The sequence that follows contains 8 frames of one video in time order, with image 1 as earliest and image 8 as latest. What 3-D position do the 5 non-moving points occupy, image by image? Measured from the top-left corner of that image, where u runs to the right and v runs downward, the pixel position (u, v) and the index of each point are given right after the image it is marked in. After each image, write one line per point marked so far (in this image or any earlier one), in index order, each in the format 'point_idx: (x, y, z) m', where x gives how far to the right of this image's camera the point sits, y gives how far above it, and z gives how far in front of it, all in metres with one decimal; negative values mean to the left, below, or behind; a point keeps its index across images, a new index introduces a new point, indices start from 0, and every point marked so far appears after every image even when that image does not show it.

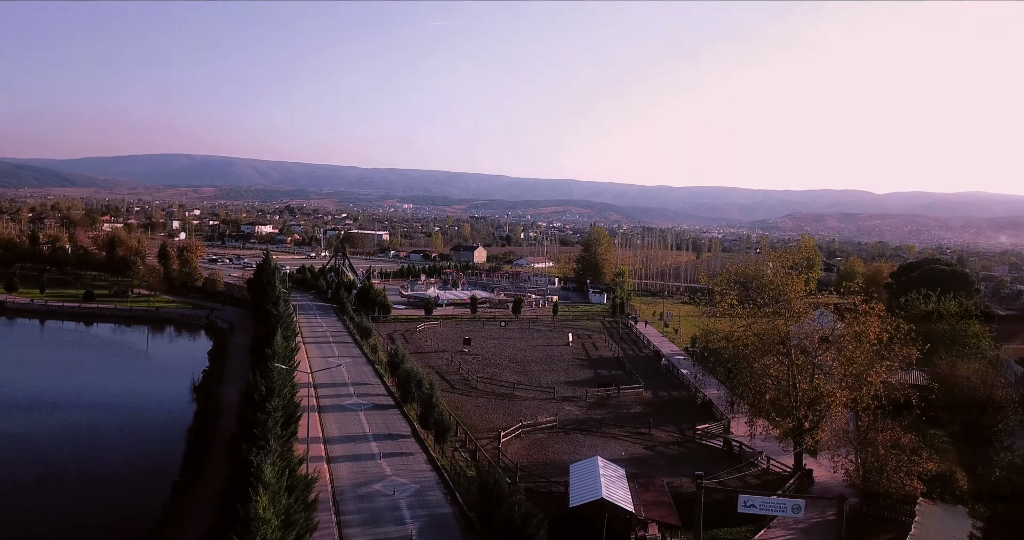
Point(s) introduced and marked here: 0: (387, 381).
0: (-4.0, -3.5, +19.8) m
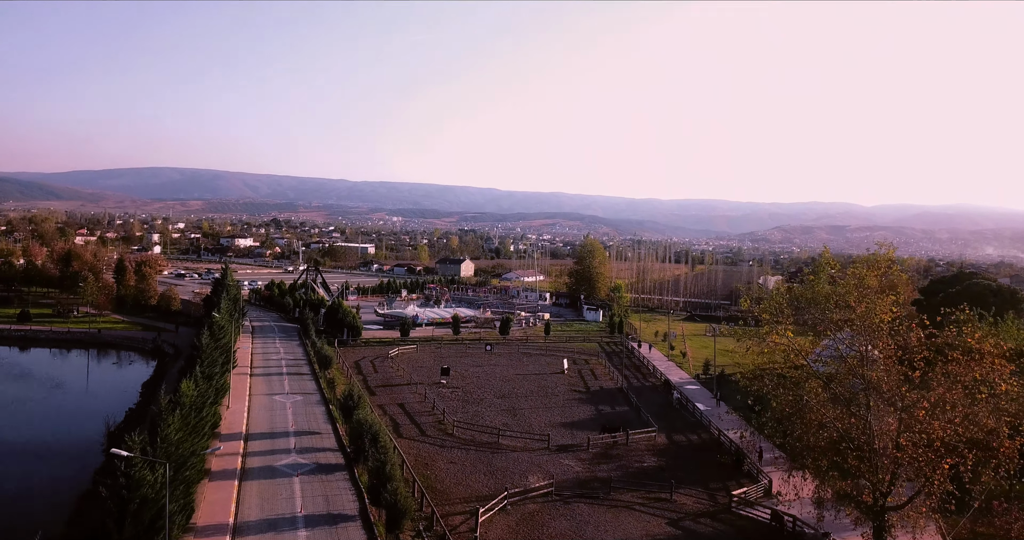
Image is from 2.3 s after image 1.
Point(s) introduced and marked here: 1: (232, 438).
0: (-4.4, -4.1, +15.9) m
1: (-6.5, -3.9, +14.4) m
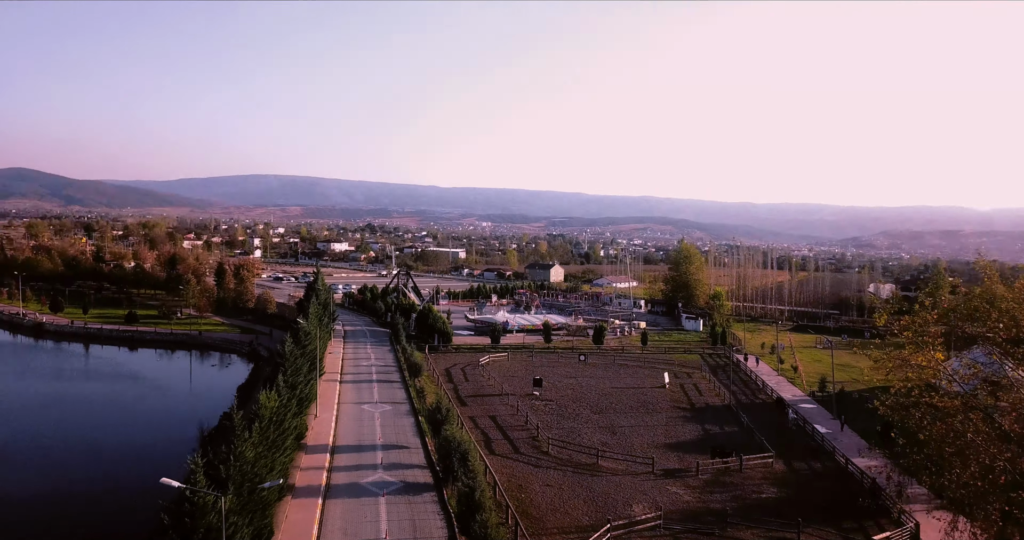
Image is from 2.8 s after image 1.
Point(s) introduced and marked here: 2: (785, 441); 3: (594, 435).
0: (-2.0, -4.2, +15.0) m
1: (-4.3, -4.0, +13.9) m
2: (+8.4, -5.2, +19.0) m
3: (+2.4, -4.8, +18.6) m
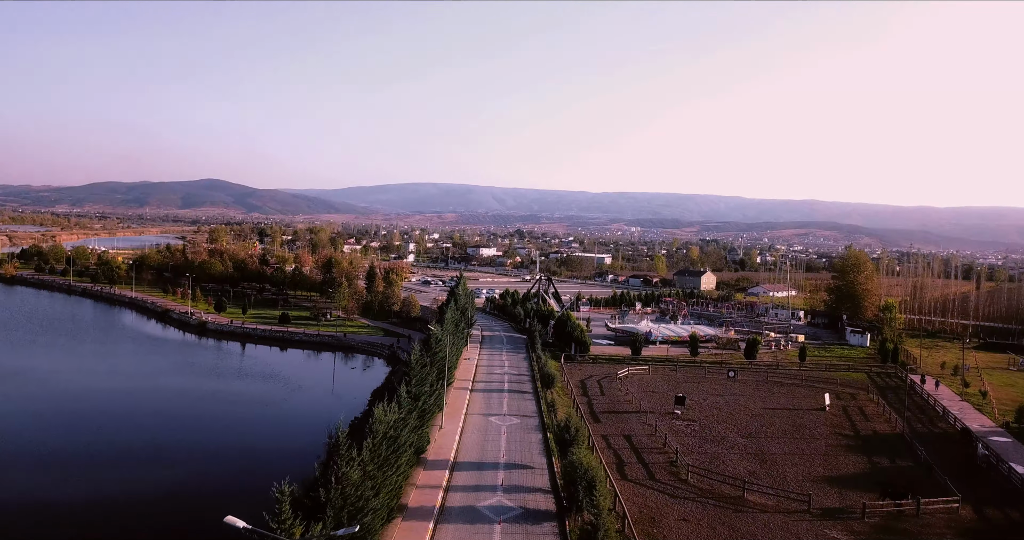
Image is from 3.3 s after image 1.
0: (+0.9, -4.3, +13.8) m
1: (-1.6, -4.1, +13.2) m
2: (+11.9, -5.5, +15.4) m
3: (+6.0, -5.0, +16.3) m
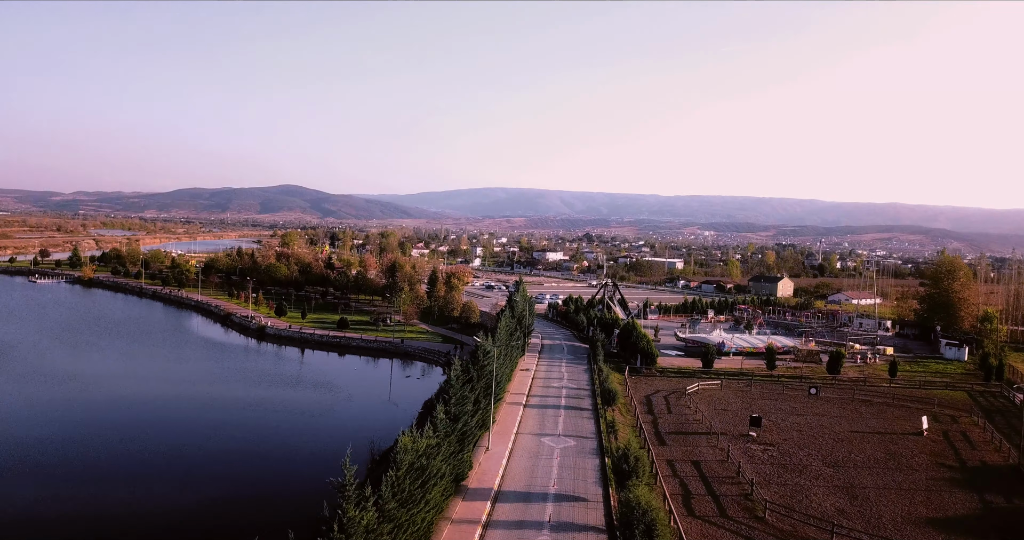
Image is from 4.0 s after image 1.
0: (+2.0, -4.5, +12.4) m
1: (-0.6, -4.3, +12.1) m
2: (+13.0, -5.7, +12.8) m
3: (+7.3, -5.3, +14.3) m
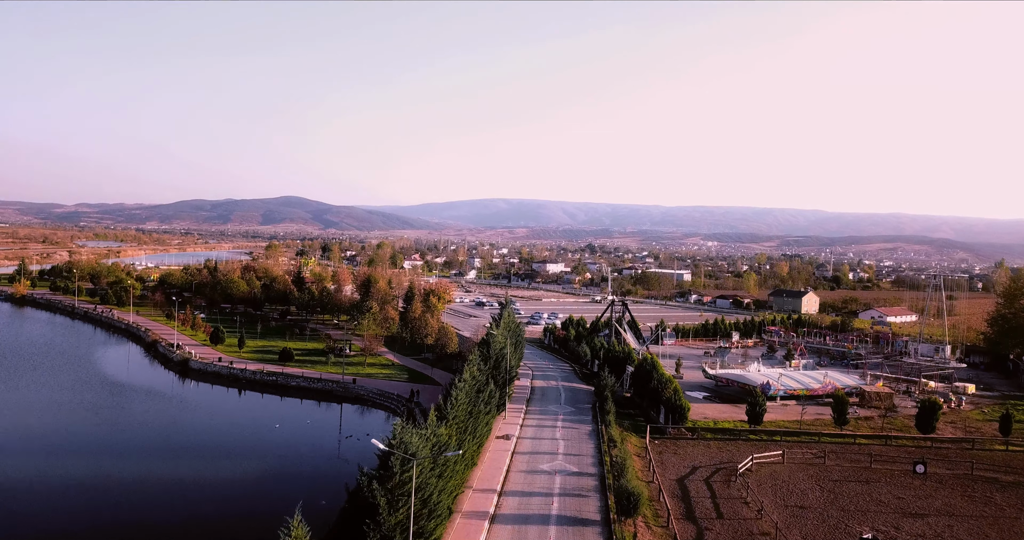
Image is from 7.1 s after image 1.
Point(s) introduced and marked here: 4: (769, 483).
0: (+1.1, -4.9, +5.0) m
1: (-1.4, -4.7, +4.7) m
2: (+12.2, -6.2, +5.4) m
3: (+6.5, -5.7, +6.9) m
4: (+6.4, -5.3, +15.8) m
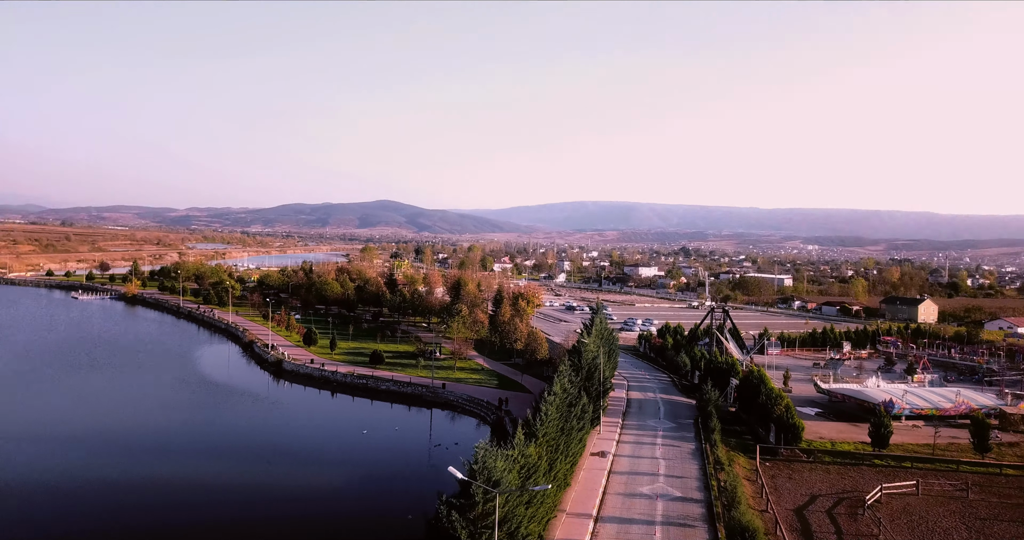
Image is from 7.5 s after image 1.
0: (+1.8, -4.9, +3.7) m
1: (-0.7, -4.7, +3.8) m
2: (+12.9, -6.3, +2.5) m
3: (+7.4, -5.8, +4.8) m
4: (+8.5, -5.4, +13.6) m
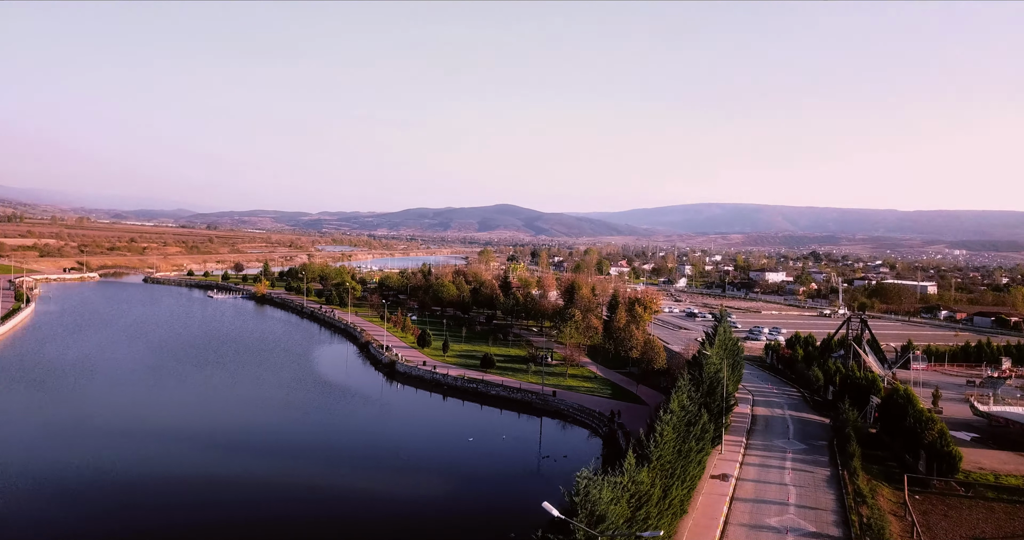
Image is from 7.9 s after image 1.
0: (+2.2, -5.0, +2.6) m
1: (-0.3, -4.8, +3.1) m
2: (+12.8, -6.5, -0.6) m
3: (+7.9, -6.0, +2.7) m
4: (+10.6, -5.7, +11.1) m
